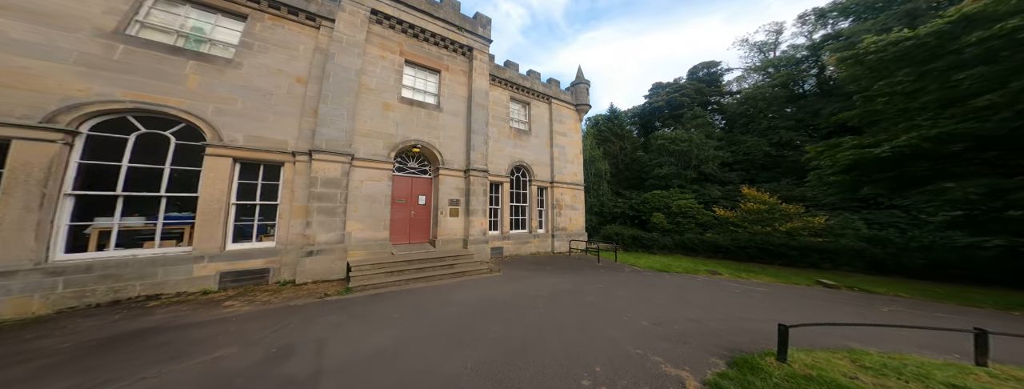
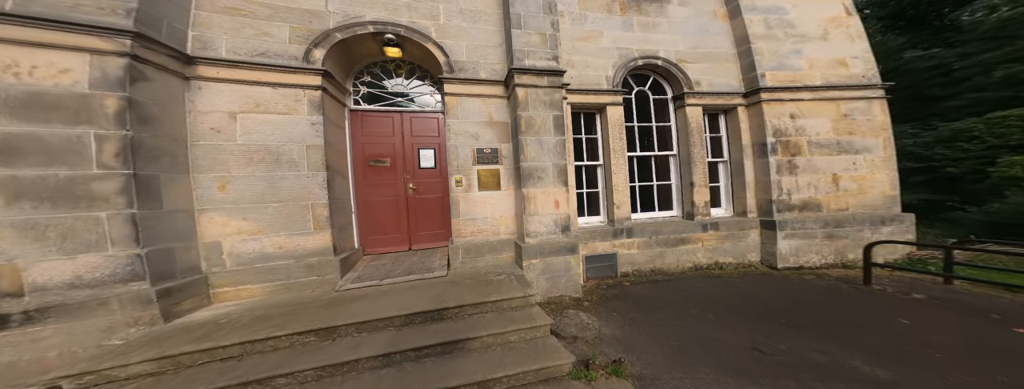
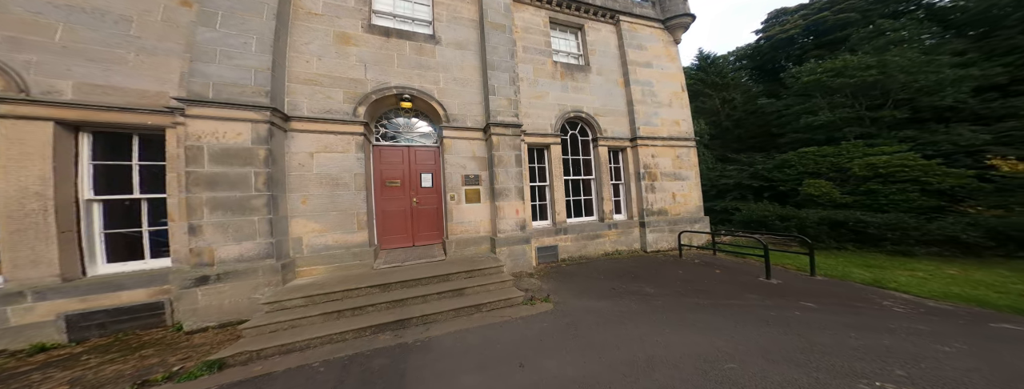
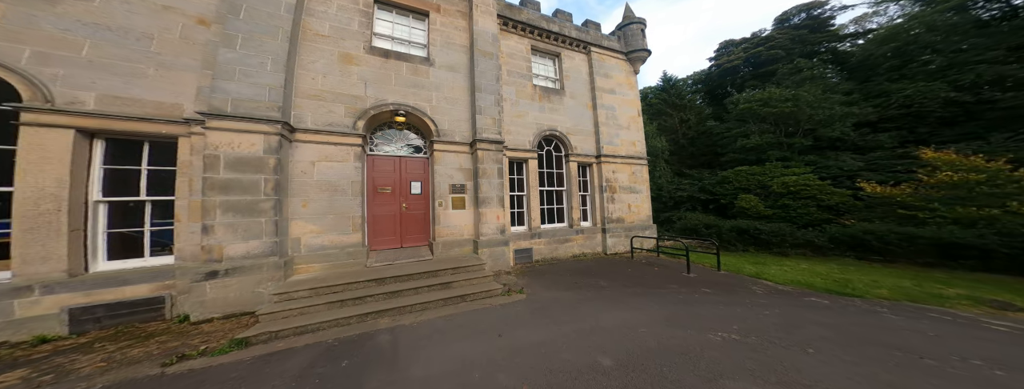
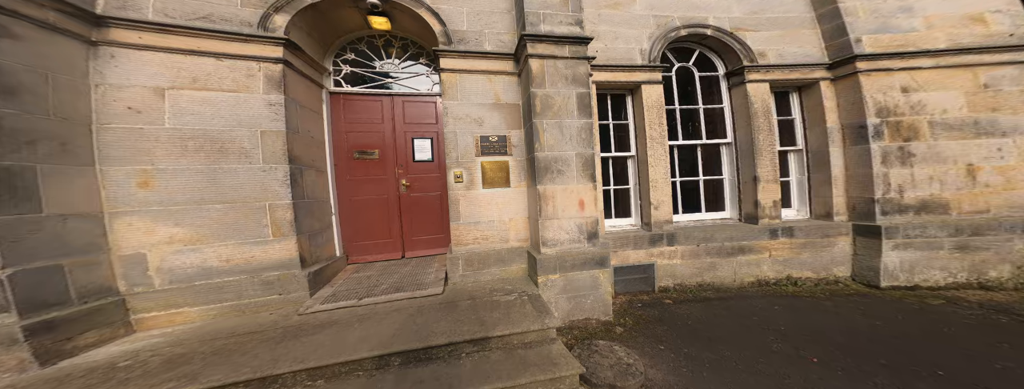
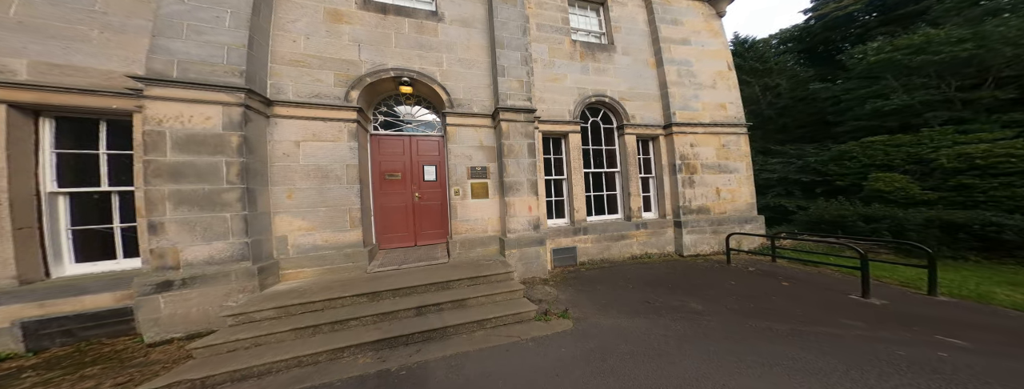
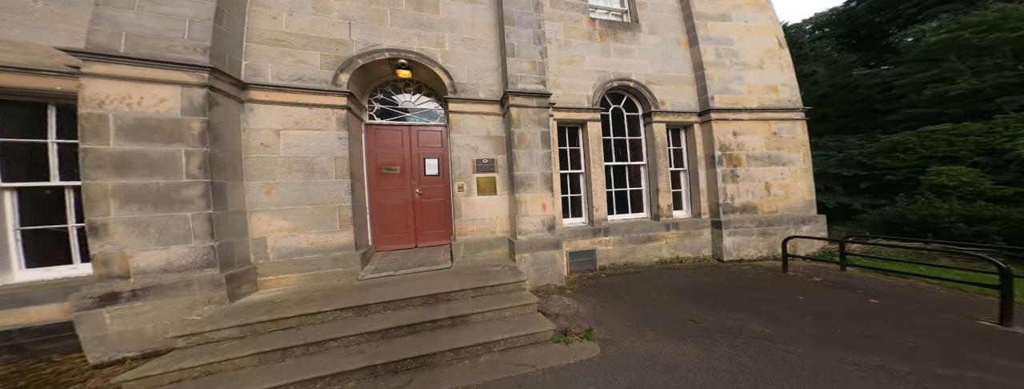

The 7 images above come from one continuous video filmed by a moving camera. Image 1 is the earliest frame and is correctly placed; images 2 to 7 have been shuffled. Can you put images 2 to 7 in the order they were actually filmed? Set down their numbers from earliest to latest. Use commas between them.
4, 3, 6, 7, 2, 5
